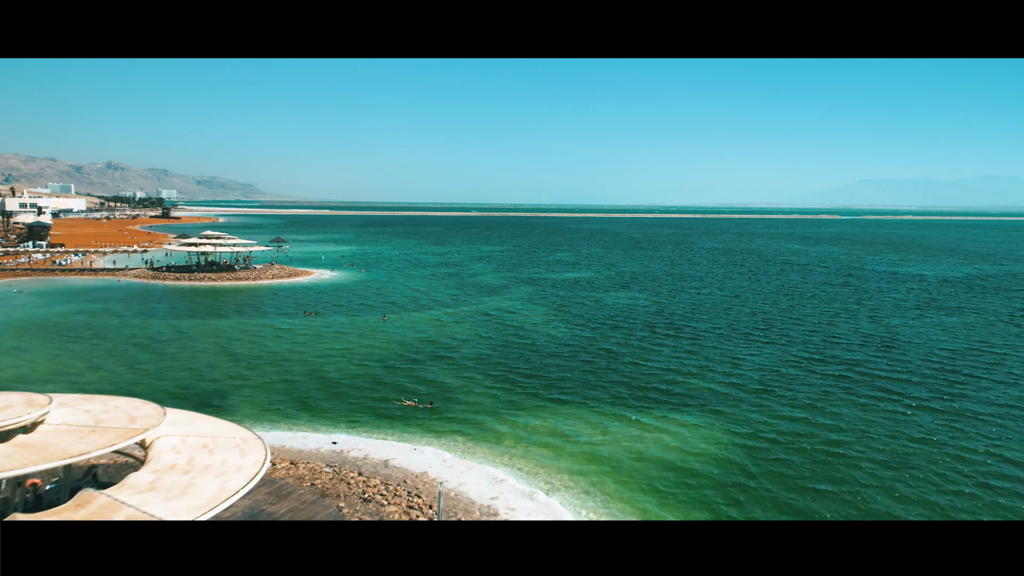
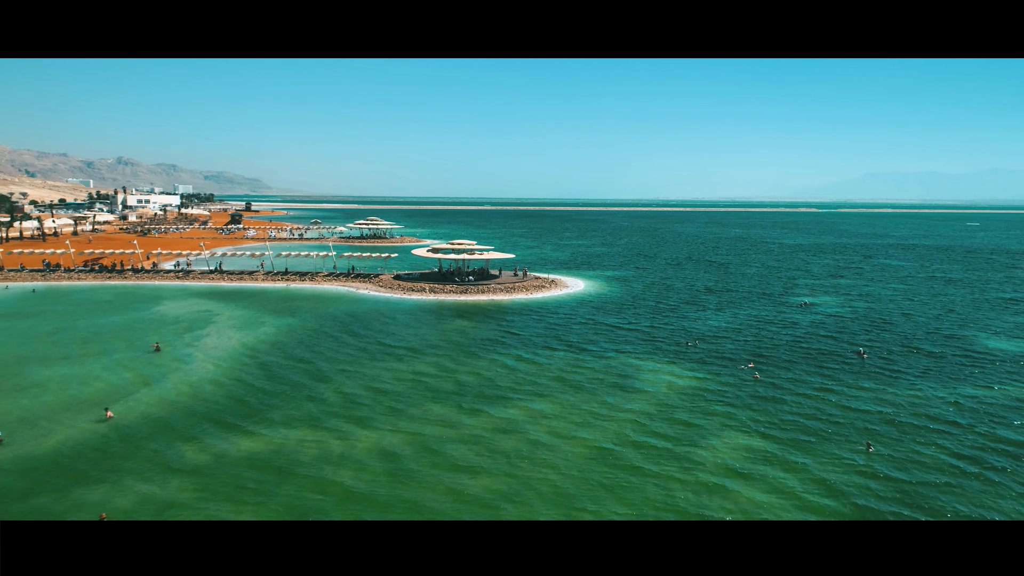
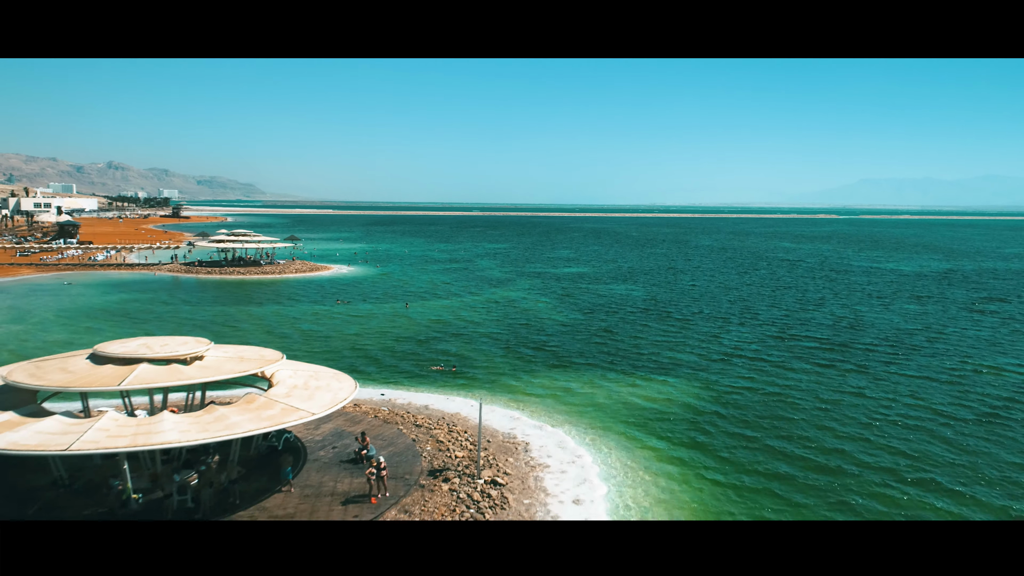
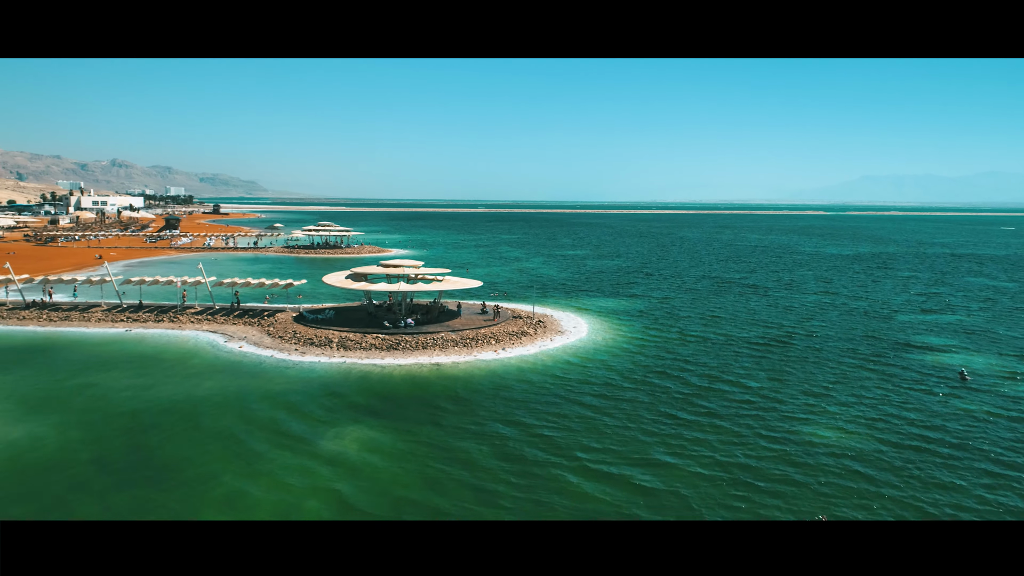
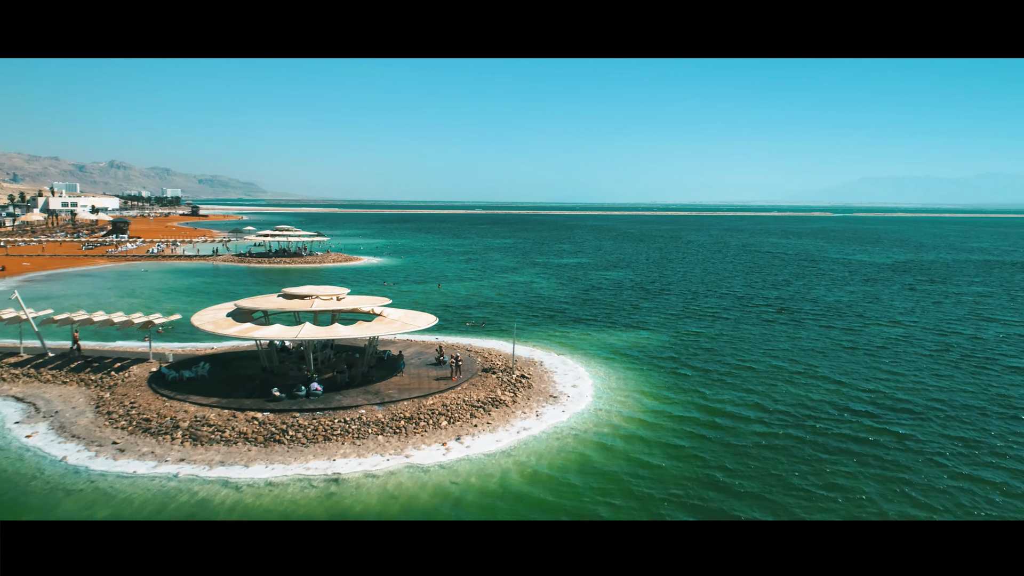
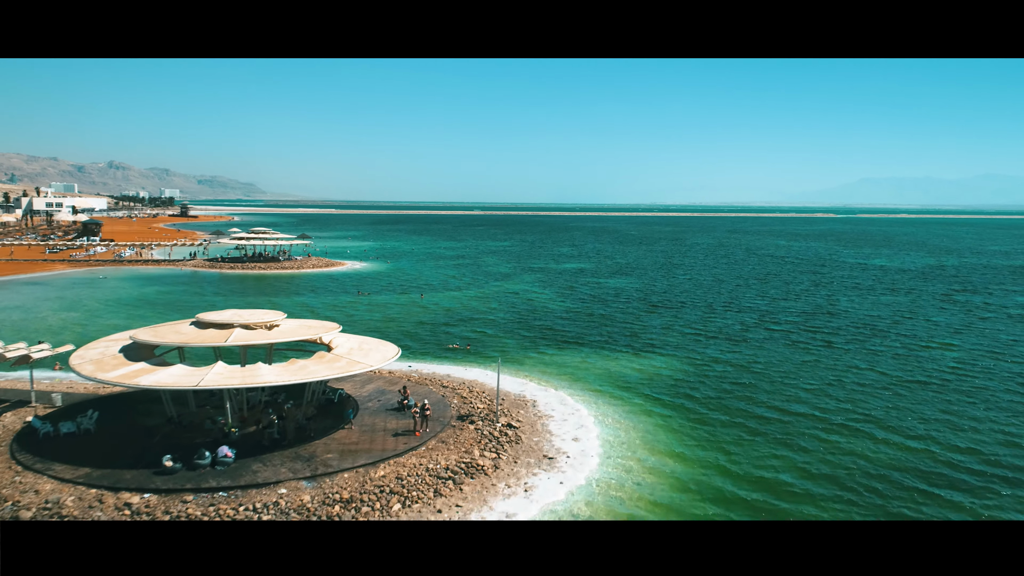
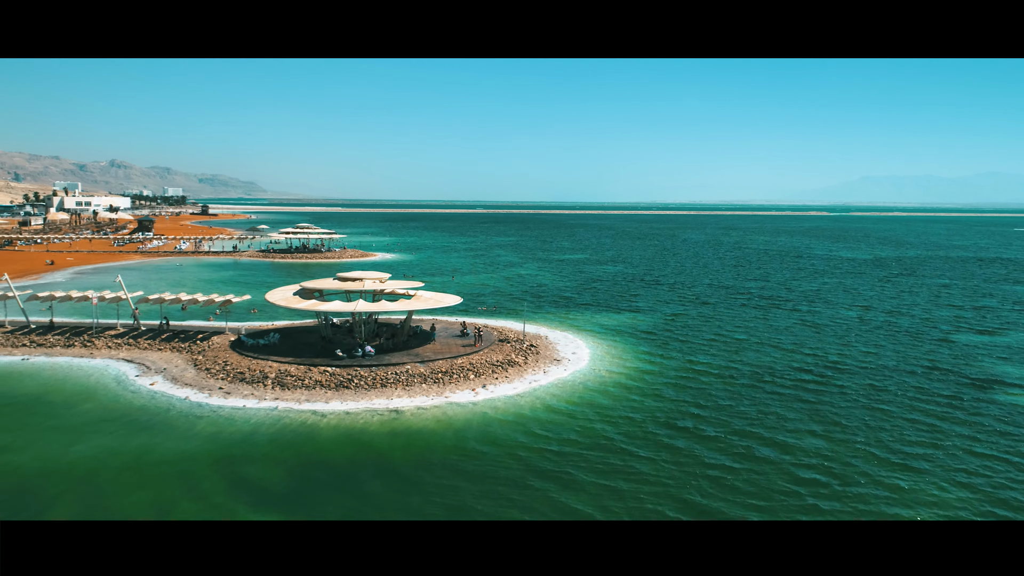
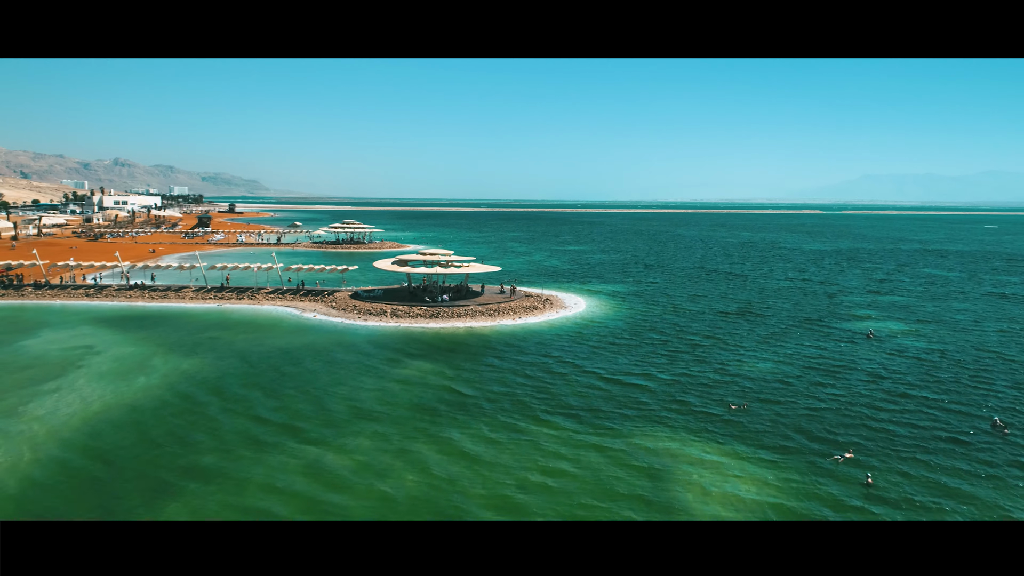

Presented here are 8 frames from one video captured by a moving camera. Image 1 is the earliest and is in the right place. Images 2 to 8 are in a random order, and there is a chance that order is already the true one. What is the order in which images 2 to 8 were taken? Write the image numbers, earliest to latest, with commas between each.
3, 6, 5, 7, 4, 8, 2
